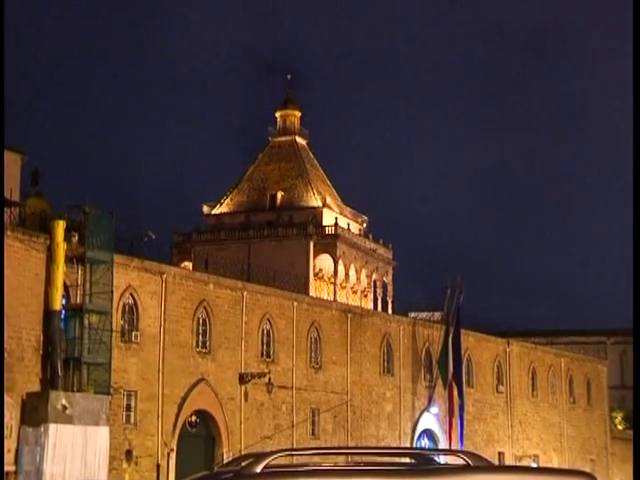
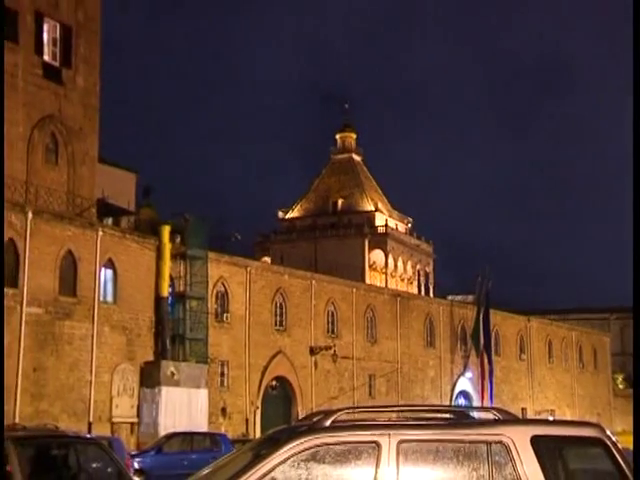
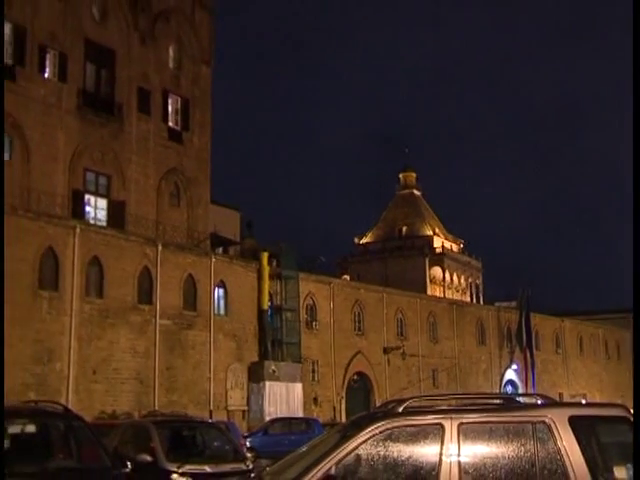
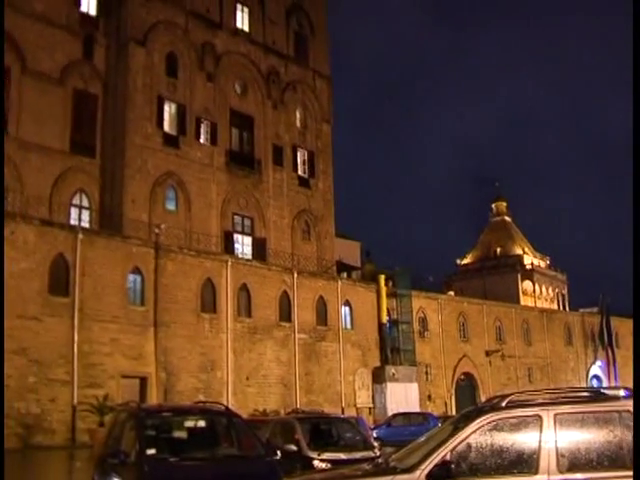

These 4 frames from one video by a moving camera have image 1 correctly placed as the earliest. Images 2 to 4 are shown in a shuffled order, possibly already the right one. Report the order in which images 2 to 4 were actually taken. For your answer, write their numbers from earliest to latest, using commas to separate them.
2, 3, 4
